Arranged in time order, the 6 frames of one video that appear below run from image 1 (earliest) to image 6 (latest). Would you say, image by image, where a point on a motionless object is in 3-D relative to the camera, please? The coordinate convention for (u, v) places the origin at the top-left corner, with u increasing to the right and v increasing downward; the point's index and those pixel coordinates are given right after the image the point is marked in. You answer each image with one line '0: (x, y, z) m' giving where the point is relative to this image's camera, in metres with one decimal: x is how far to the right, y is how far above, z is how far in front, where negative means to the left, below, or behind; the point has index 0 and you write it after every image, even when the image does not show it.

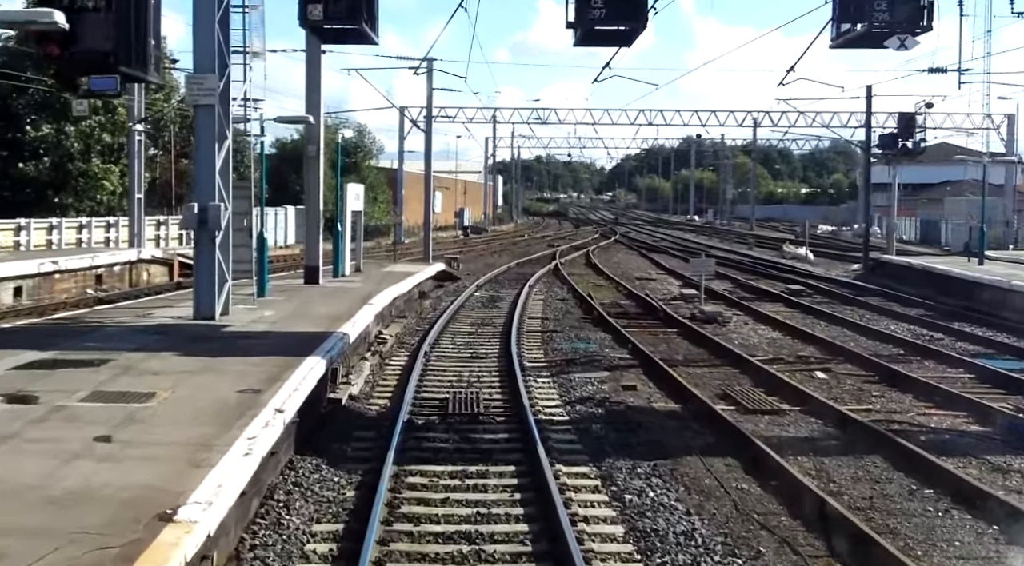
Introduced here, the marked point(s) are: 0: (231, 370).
0: (-2.6, -0.8, +10.5) m
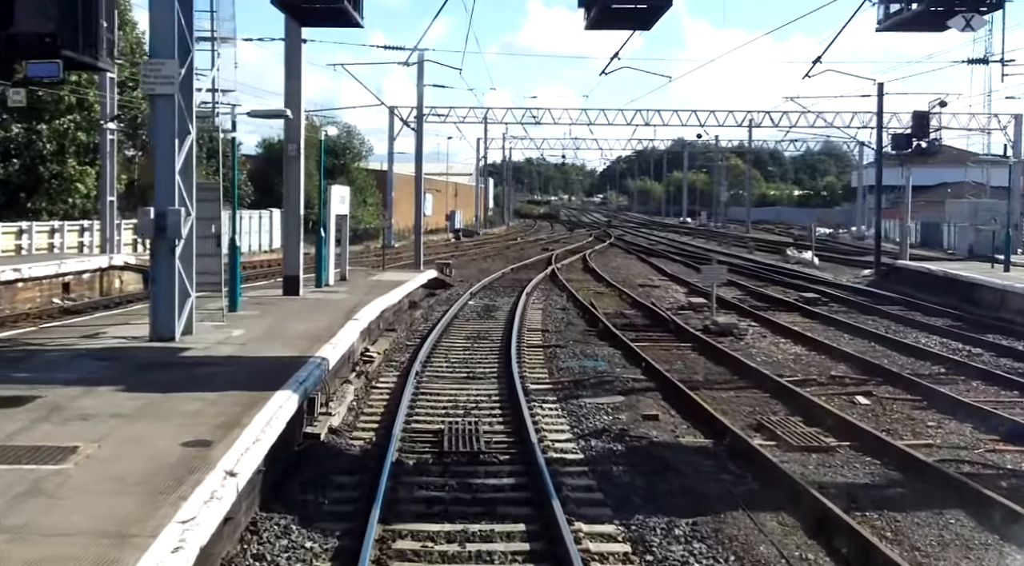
0: (-2.6, -1.0, +8.6) m
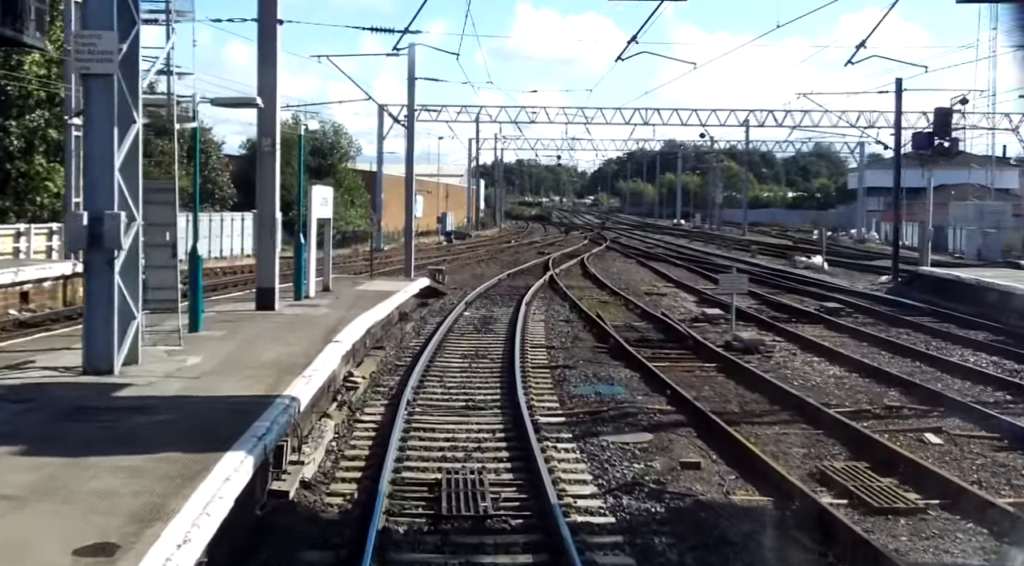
0: (-2.4, -1.2, +6.4) m
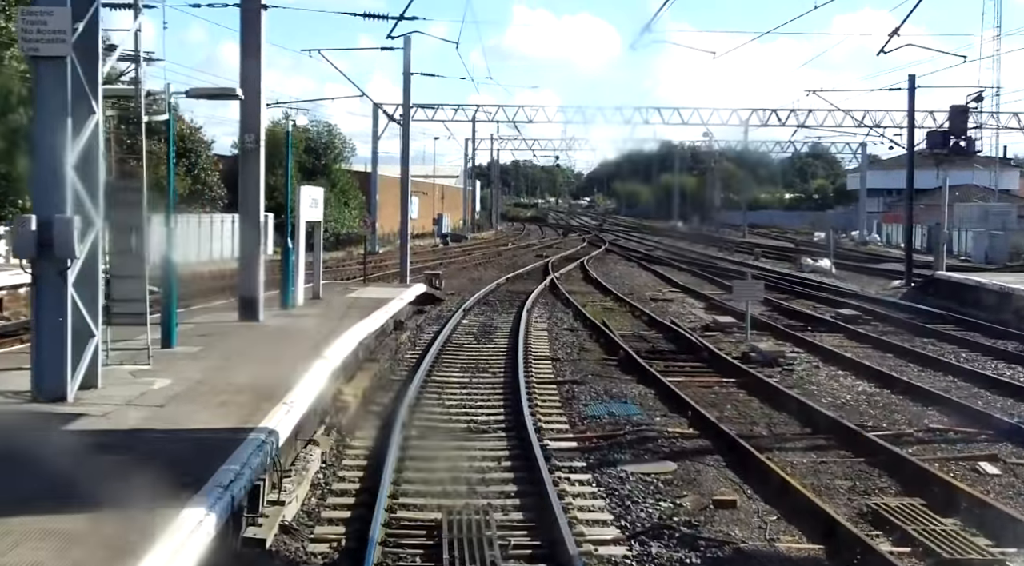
0: (-2.3, -1.3, +5.1) m
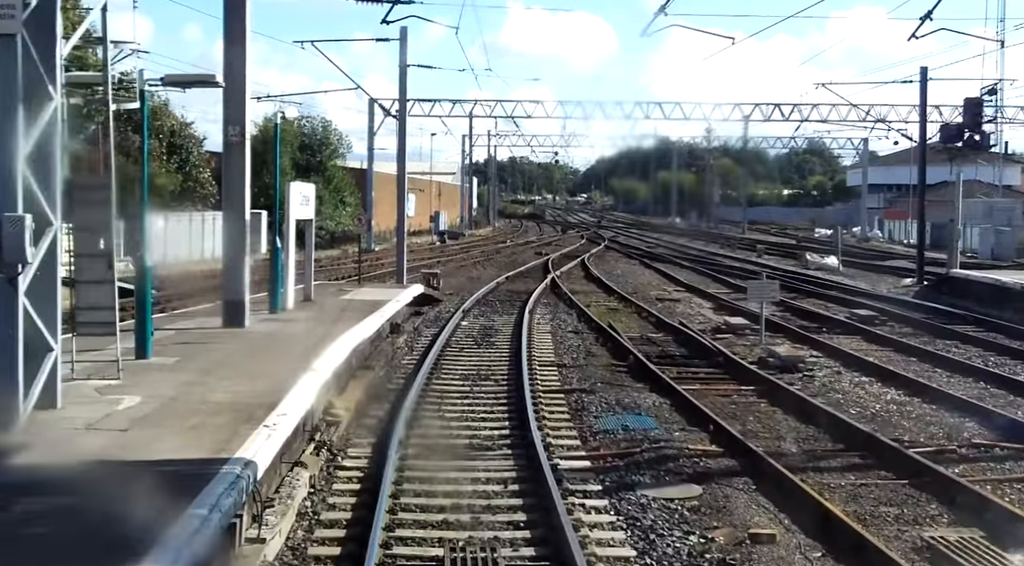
0: (-2.2, -1.4, +4.0) m
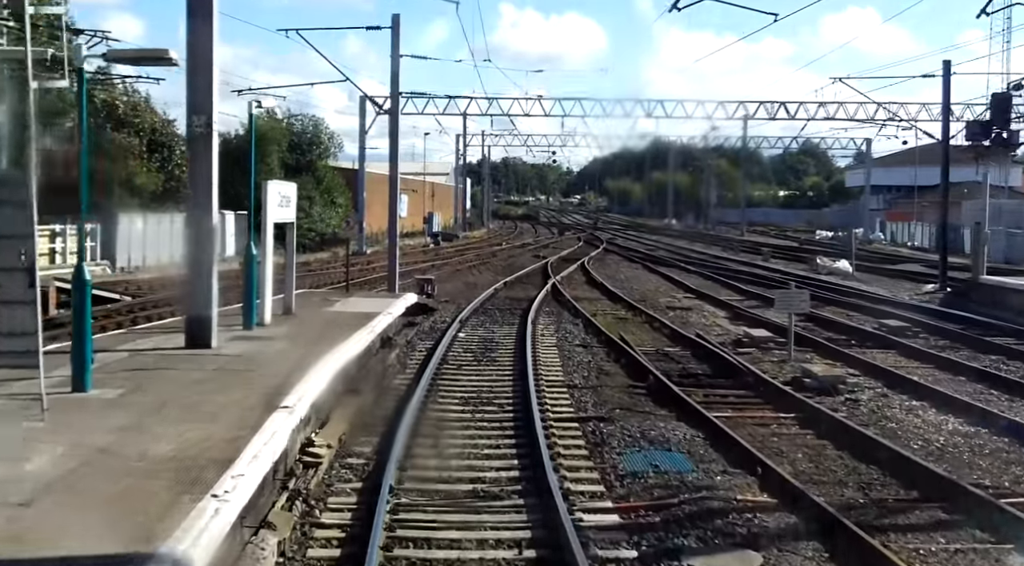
0: (-2.1, -1.5, +2.1) m
